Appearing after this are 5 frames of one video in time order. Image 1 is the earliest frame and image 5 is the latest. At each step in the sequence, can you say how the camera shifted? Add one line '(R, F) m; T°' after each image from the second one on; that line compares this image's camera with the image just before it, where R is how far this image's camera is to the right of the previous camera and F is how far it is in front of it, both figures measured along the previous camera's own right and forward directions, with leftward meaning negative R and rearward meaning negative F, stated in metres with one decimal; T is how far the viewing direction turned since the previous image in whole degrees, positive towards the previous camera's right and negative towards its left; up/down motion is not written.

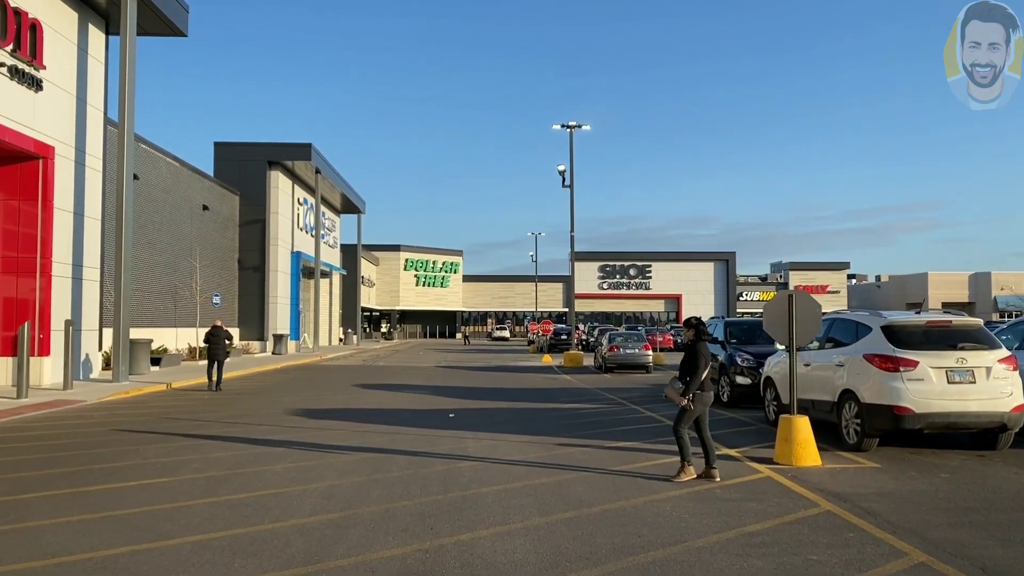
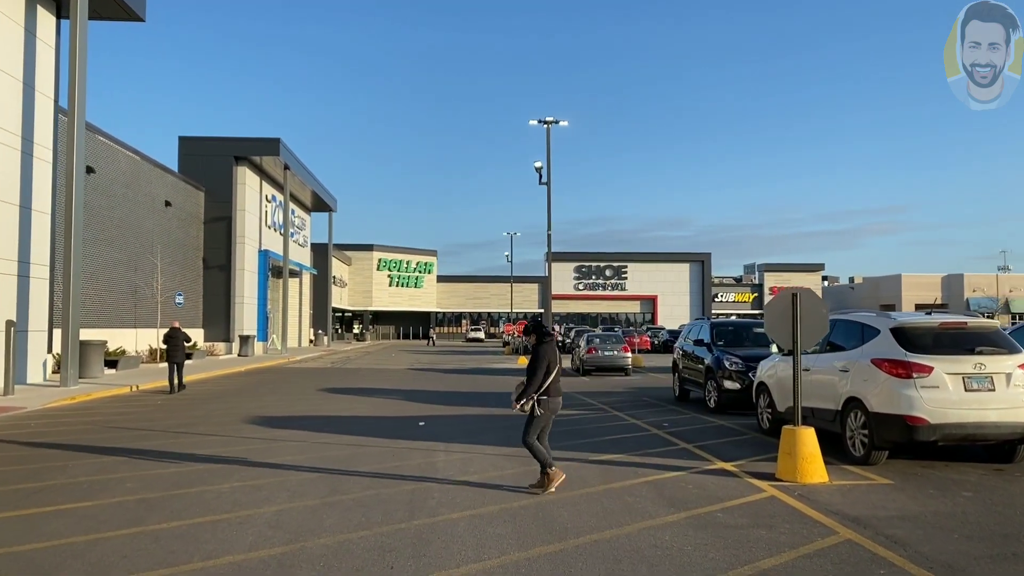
(0.0, +1.0) m; +2°
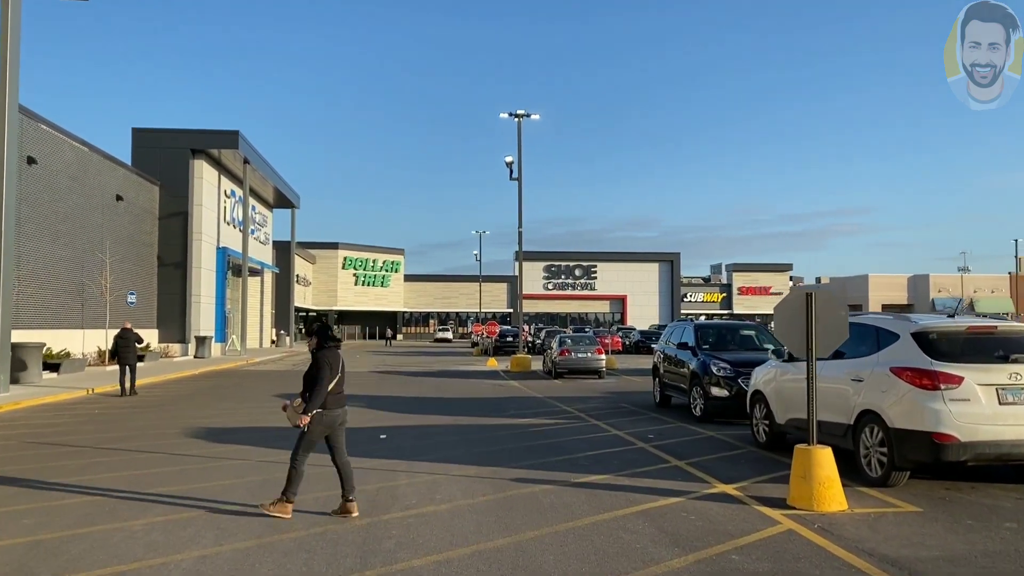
(0.0, +1.2) m; +2°
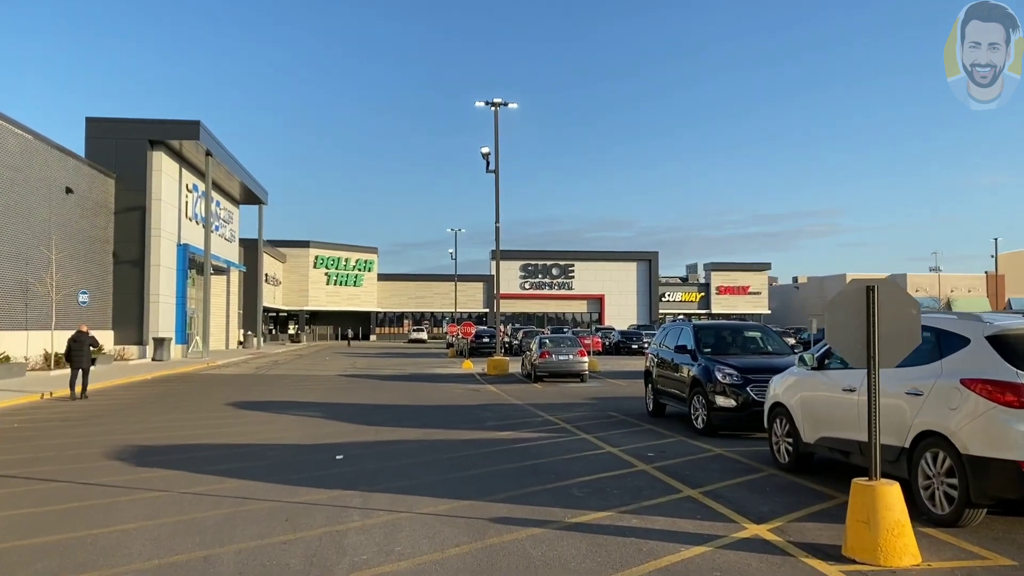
(0.0, +1.7) m; +2°
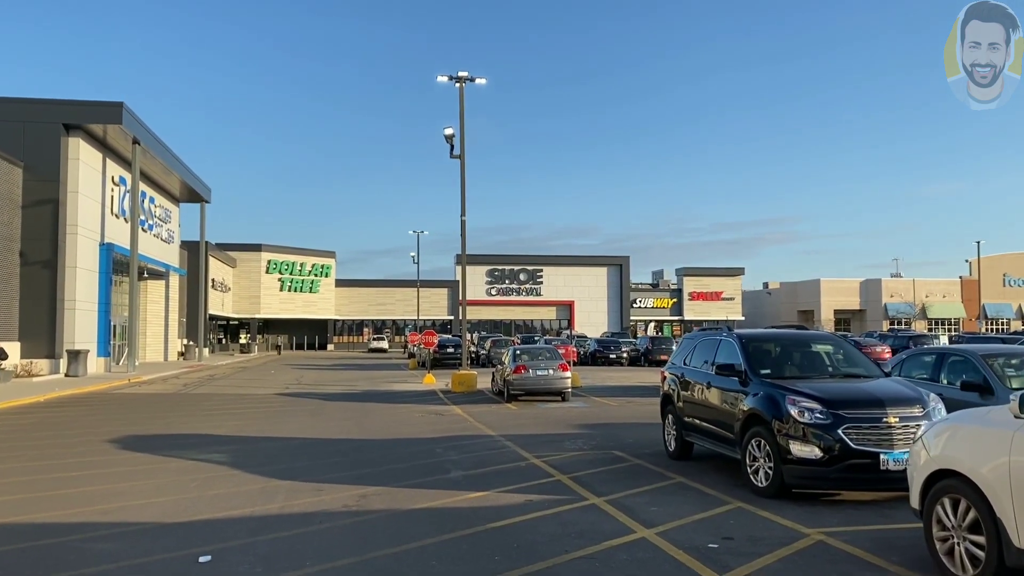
(-0.1, +4.0) m; +3°
